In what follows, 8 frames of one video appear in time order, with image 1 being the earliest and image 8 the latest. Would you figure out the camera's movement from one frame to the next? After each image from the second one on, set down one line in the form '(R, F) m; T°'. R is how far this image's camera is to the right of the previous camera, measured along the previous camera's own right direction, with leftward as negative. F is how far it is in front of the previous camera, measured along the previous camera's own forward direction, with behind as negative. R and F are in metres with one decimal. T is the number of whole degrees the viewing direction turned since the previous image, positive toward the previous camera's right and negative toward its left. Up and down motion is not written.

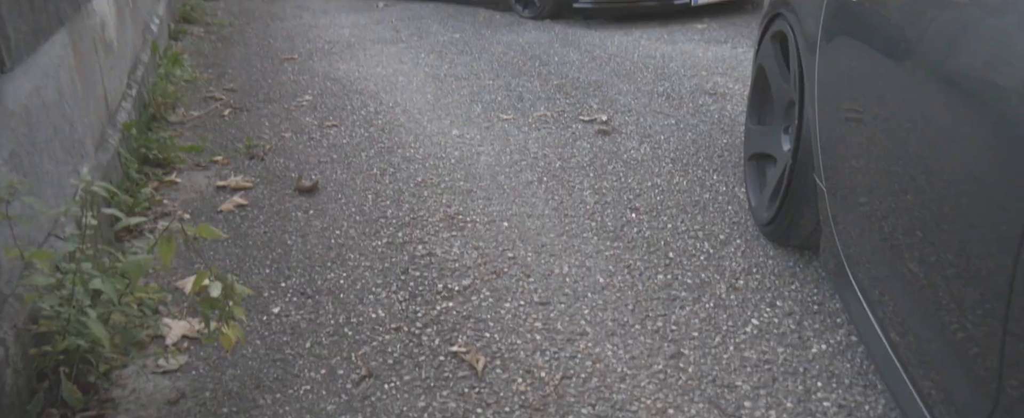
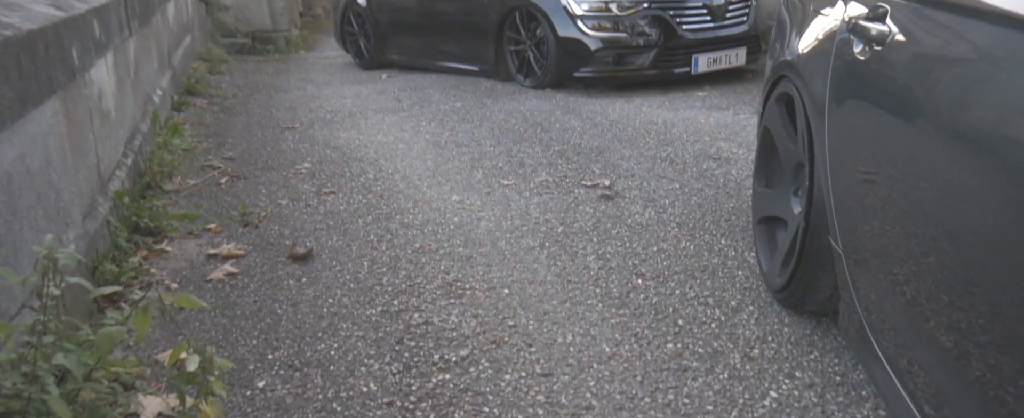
(0.0, +0.1) m; 0°
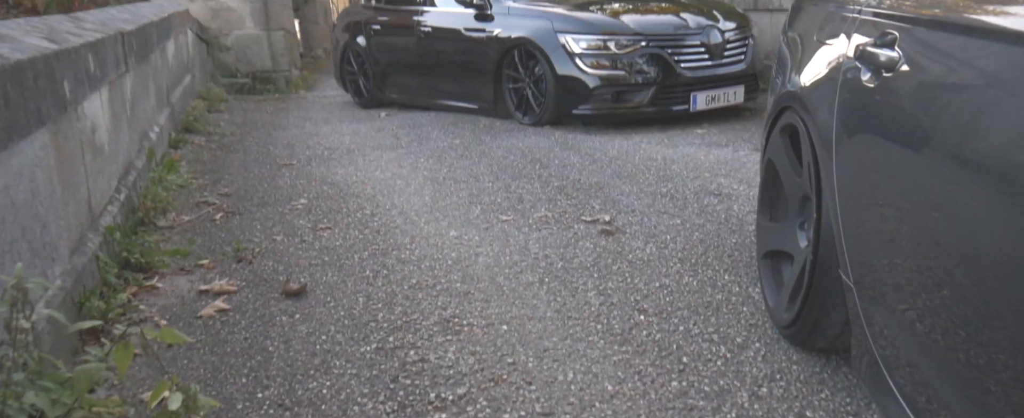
(0.0, +0.1) m; 0°
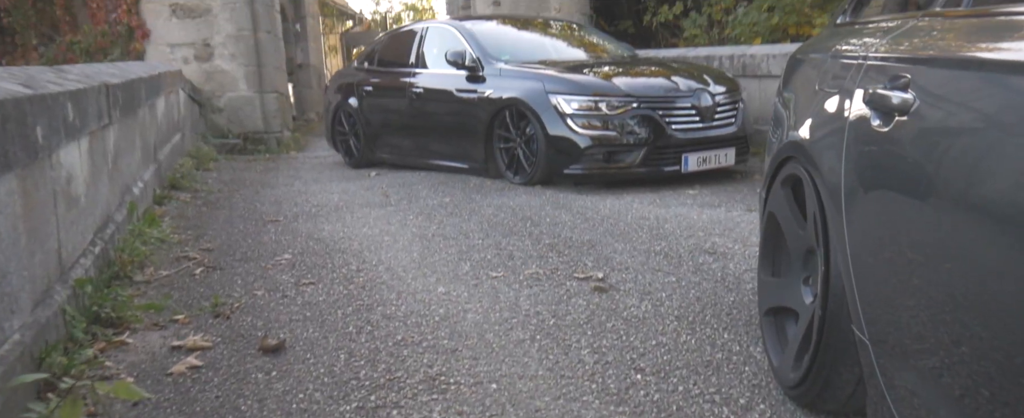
(0.0, +0.1) m; +1°
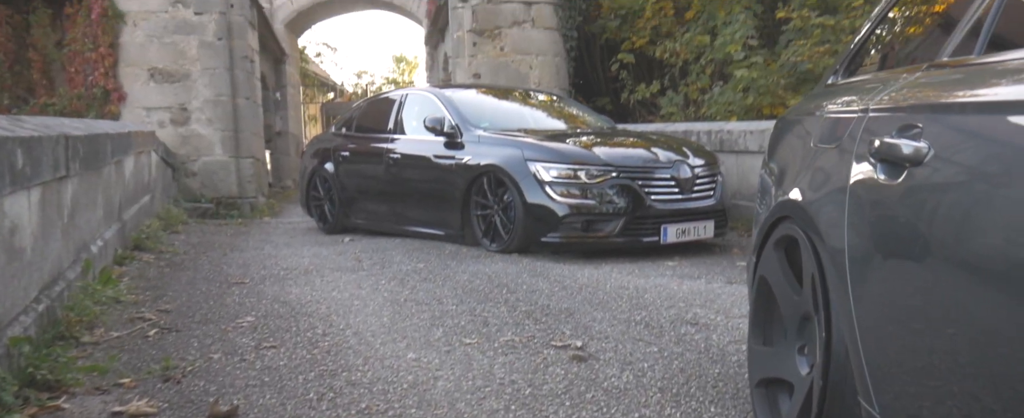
(0.0, +0.1) m; +2°
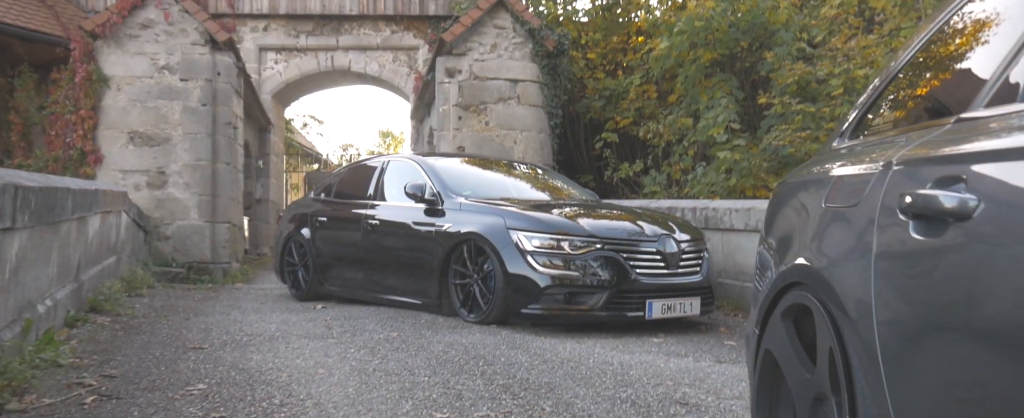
(0.0, +0.2) m; +1°
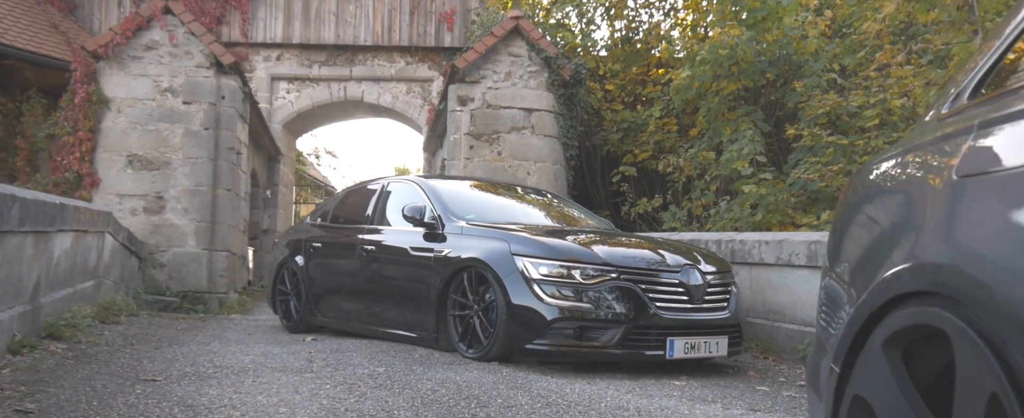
(+0.1, +0.6) m; -1°
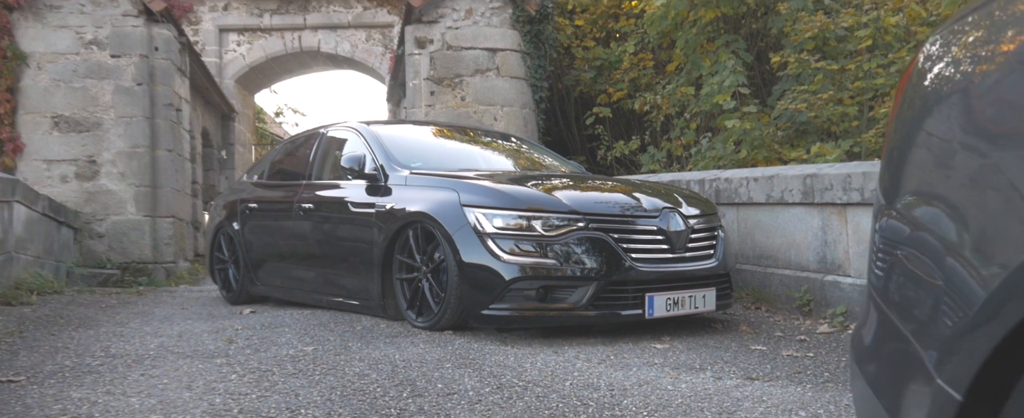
(+0.2, +0.8) m; +1°
